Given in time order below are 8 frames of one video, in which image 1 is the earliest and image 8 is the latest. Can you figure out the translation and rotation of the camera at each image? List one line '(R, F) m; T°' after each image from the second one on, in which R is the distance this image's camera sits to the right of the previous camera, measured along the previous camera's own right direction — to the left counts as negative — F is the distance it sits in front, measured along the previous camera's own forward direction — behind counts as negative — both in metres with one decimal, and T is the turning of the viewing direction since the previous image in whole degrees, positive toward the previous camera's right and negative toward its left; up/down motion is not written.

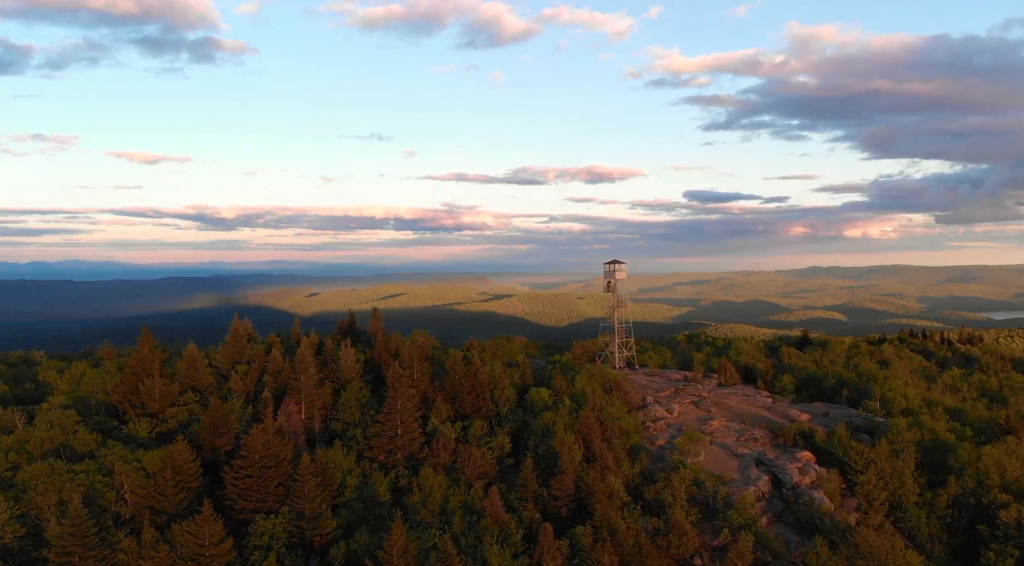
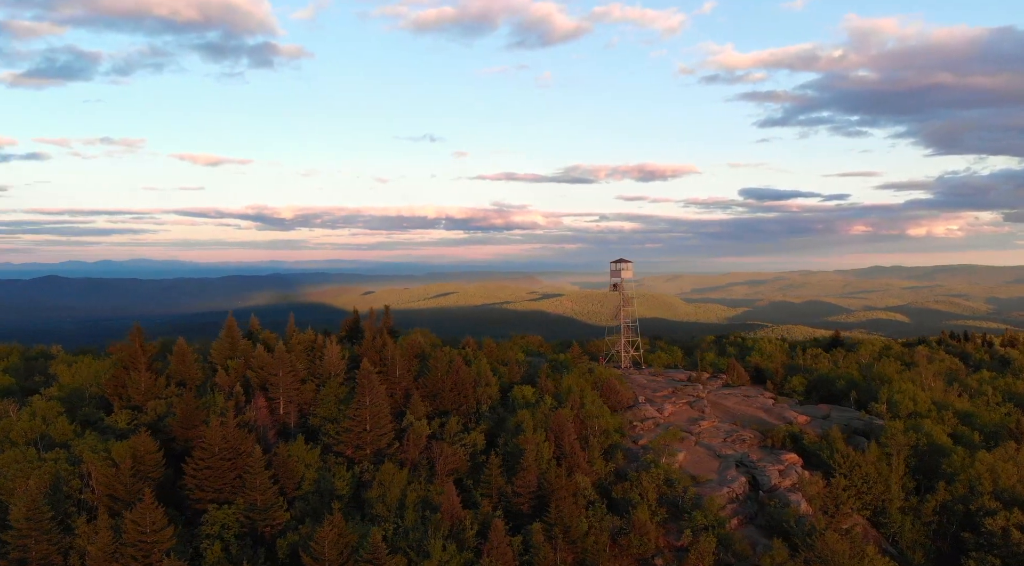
(+3.7, -0.1) m; -4°
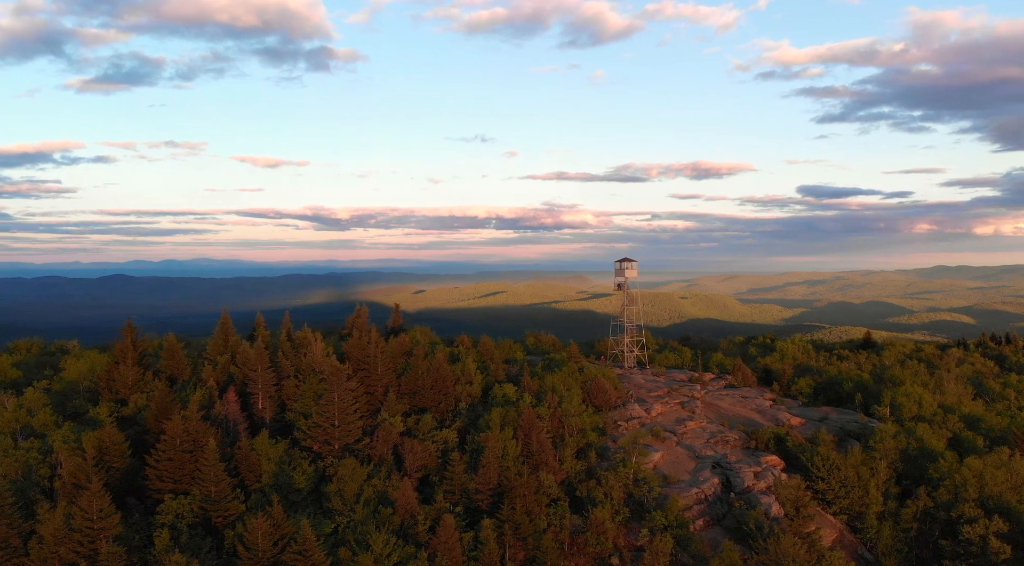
(+3.8, -0.1) m; -4°
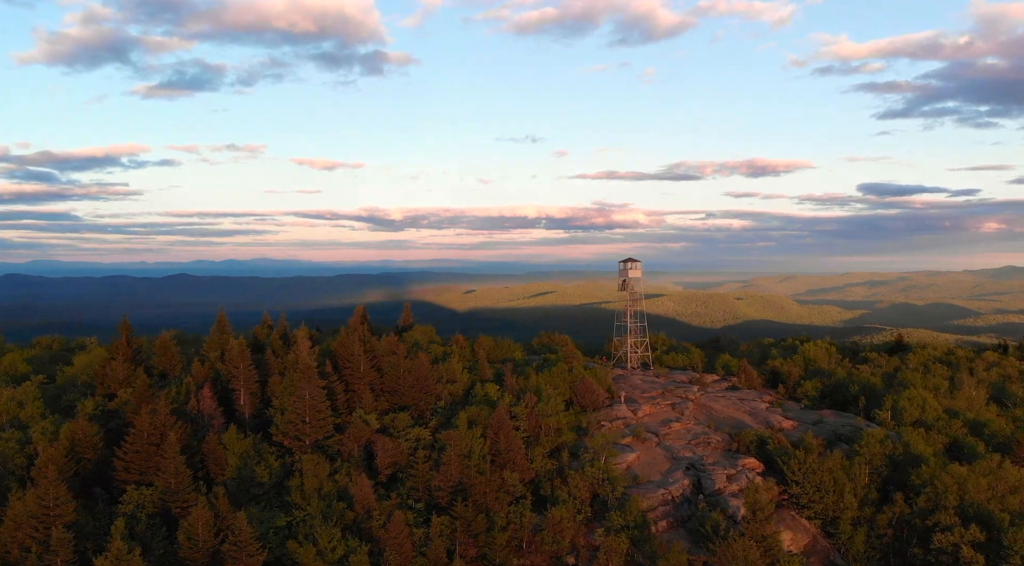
(+3.9, -0.2) m; -4°
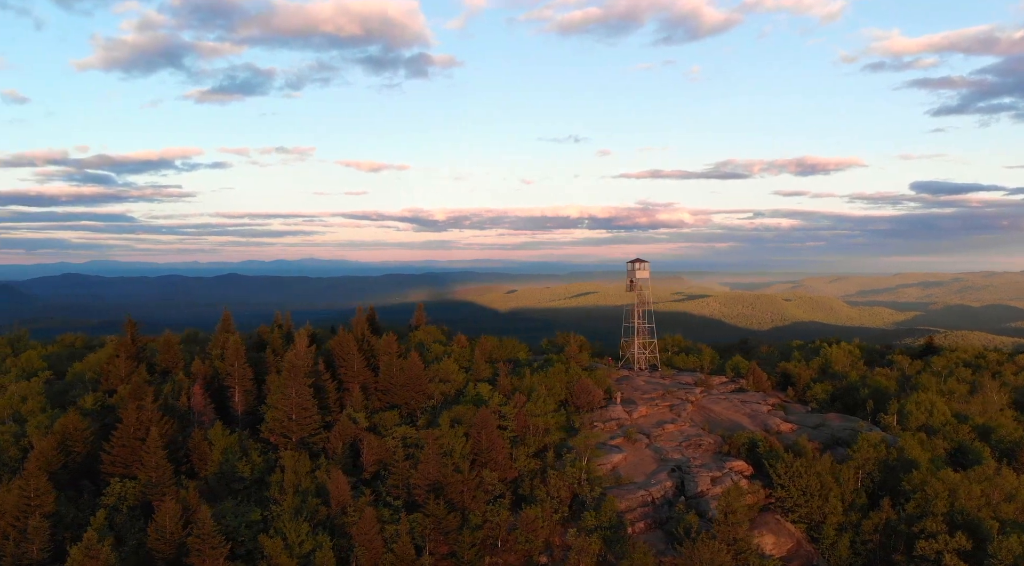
(+2.8, -0.2) m; -3°
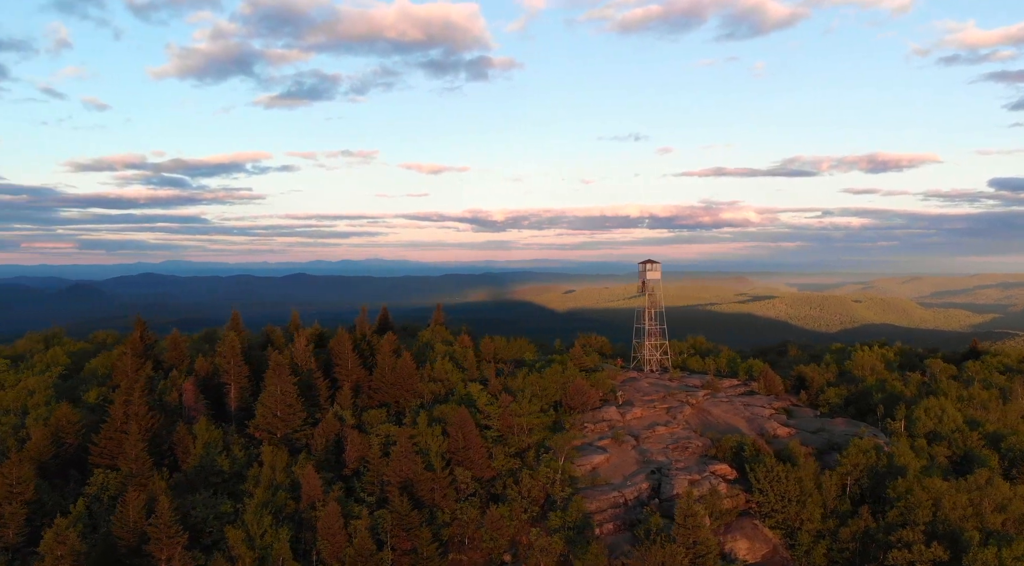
(+3.9, -0.2) m; -4°
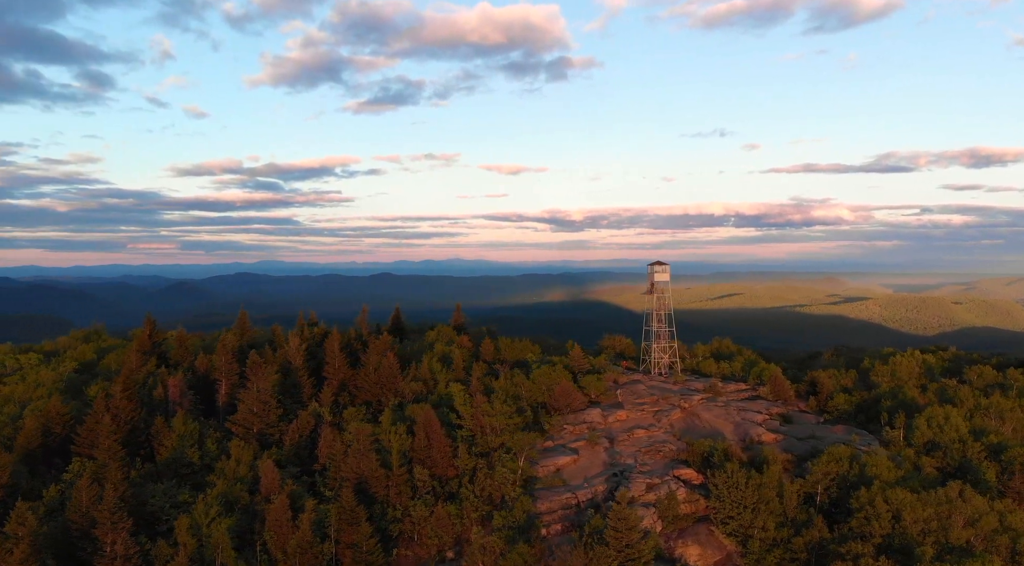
(+5.7, -0.3) m; -6°
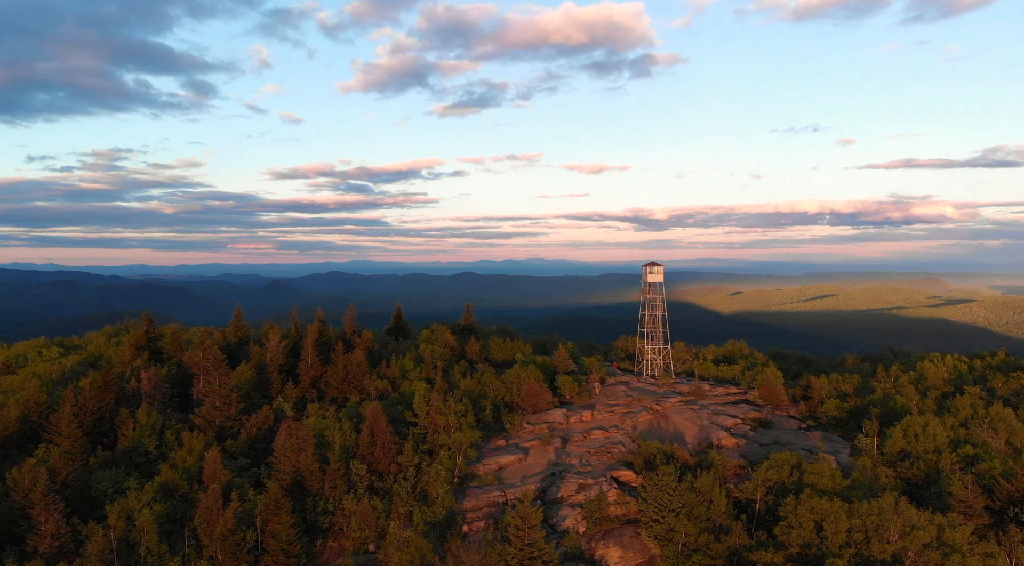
(+7.0, -0.3) m; -6°
